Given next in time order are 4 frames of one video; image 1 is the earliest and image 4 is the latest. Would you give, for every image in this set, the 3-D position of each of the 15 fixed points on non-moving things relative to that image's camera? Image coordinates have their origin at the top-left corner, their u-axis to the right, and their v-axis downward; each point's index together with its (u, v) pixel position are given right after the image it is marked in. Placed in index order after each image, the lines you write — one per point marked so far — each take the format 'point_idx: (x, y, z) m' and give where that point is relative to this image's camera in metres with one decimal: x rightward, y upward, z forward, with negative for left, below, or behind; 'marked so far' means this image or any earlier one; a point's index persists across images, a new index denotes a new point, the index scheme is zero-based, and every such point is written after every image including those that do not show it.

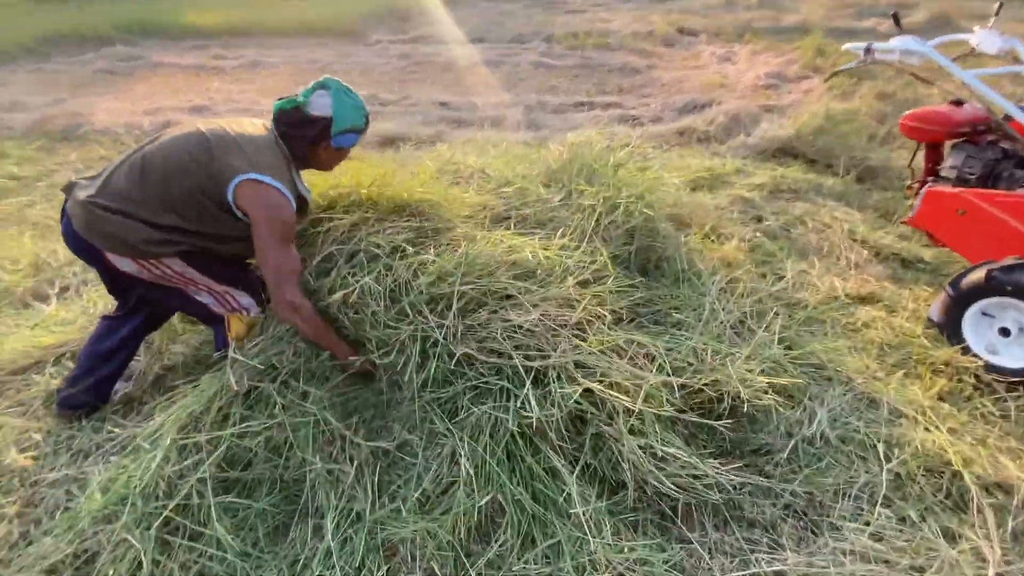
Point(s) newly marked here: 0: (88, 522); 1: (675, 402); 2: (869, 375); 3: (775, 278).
0: (-1.1, -0.7, +1.3) m
1: (+0.5, -0.3, +1.4) m
2: (+1.3, -0.3, +1.7) m
3: (+1.2, 0.0, +2.2) m
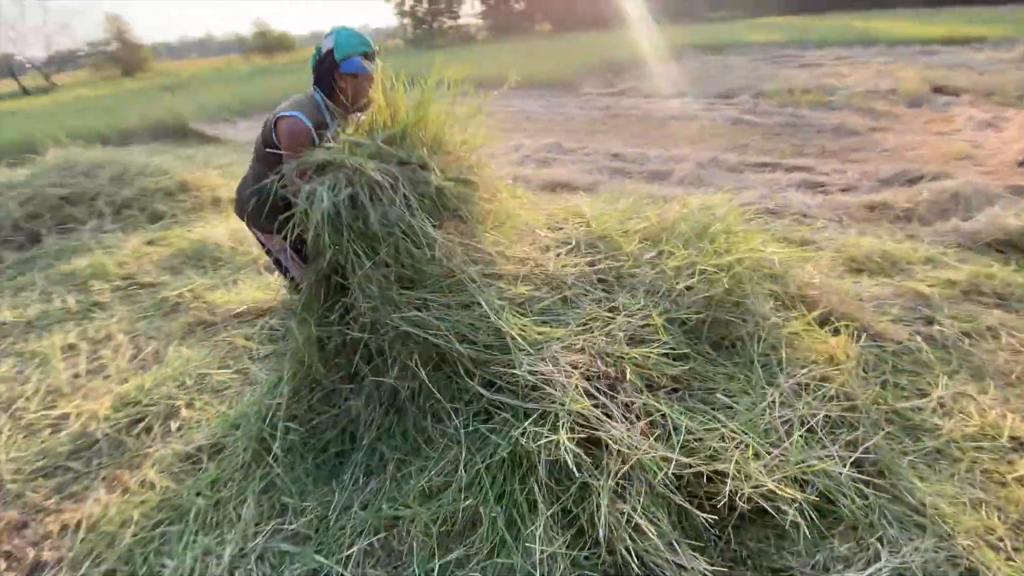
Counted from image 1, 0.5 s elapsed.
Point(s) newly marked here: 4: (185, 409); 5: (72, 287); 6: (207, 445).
0: (-1.1, -0.5, +1.9) m
1: (+0.5, -0.5, +1.3) m
2: (+1.3, -0.7, +1.3) m
3: (+1.5, -0.4, +1.8) m
4: (-1.4, -0.5, +2.1) m
5: (-2.9, 0.0, +3.2) m
6: (-1.2, -0.6, +1.8) m
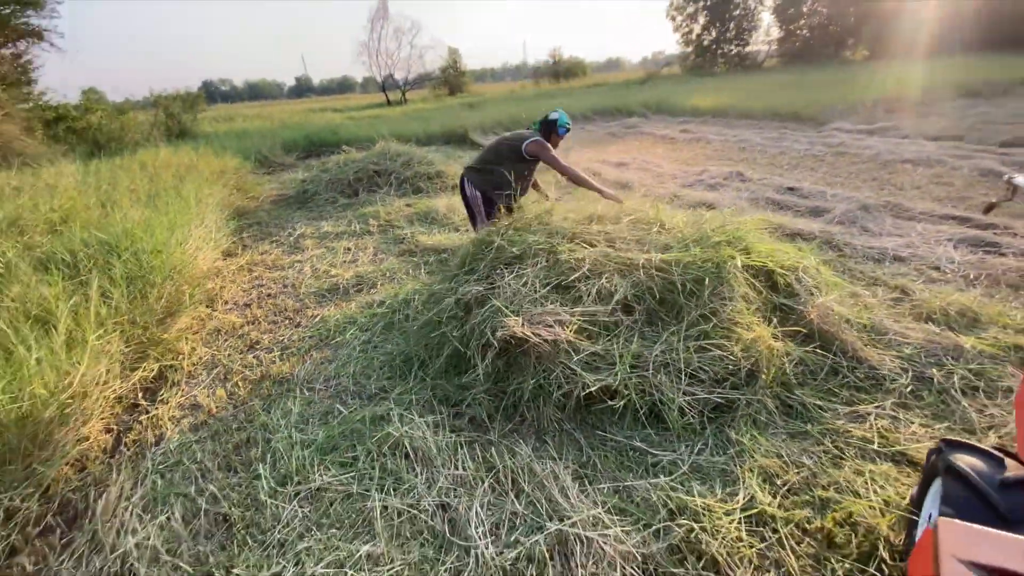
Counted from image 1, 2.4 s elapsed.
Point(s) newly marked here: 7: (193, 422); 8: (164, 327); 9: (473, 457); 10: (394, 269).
0: (-0.9, -0.1, +3.3) m
1: (+0.2, -0.3, +2.1) m
2: (+0.9, -0.7, +1.7) m
3: (+1.4, -0.5, +2.1) m
4: (-1.0, 0.0, +3.6) m
5: (-1.7, +0.7, +5.4) m
6: (-0.9, -0.1, +3.3) m
7: (-1.5, -0.6, +2.3) m
8: (-2.1, -0.2, +2.9) m
9: (-0.2, -0.7, +1.9) m
10: (-1.0, +0.2, +3.9) m
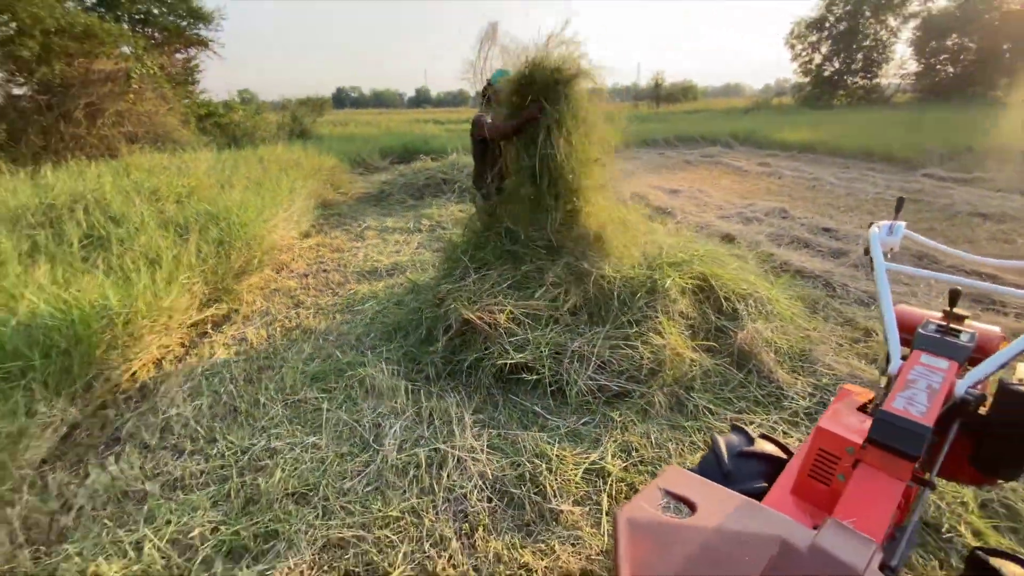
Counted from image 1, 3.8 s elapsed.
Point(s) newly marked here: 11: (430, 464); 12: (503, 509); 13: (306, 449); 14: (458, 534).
0: (-0.9, +0.1, +4.0) m
1: (0.0, -0.3, +2.6) m
2: (+0.5, -0.7, +2.1) m
3: (+1.1, -0.6, +2.4) m
4: (-0.9, +0.2, +4.4) m
5: (-1.2, +0.9, +6.2) m
6: (-0.9, 0.0, +4.0) m
7: (-1.8, -0.4, +3.1) m
8: (-2.2, 0.0, +3.8) m
9: (-0.5, -0.5, +2.4) m
10: (-0.8, +0.3, +4.6) m
11: (-0.3, -0.7, +2.0) m
12: (0.0, -0.8, +1.8) m
13: (-0.9, -0.7, +2.2) m
14: (-0.2, -0.9, +1.7) m
